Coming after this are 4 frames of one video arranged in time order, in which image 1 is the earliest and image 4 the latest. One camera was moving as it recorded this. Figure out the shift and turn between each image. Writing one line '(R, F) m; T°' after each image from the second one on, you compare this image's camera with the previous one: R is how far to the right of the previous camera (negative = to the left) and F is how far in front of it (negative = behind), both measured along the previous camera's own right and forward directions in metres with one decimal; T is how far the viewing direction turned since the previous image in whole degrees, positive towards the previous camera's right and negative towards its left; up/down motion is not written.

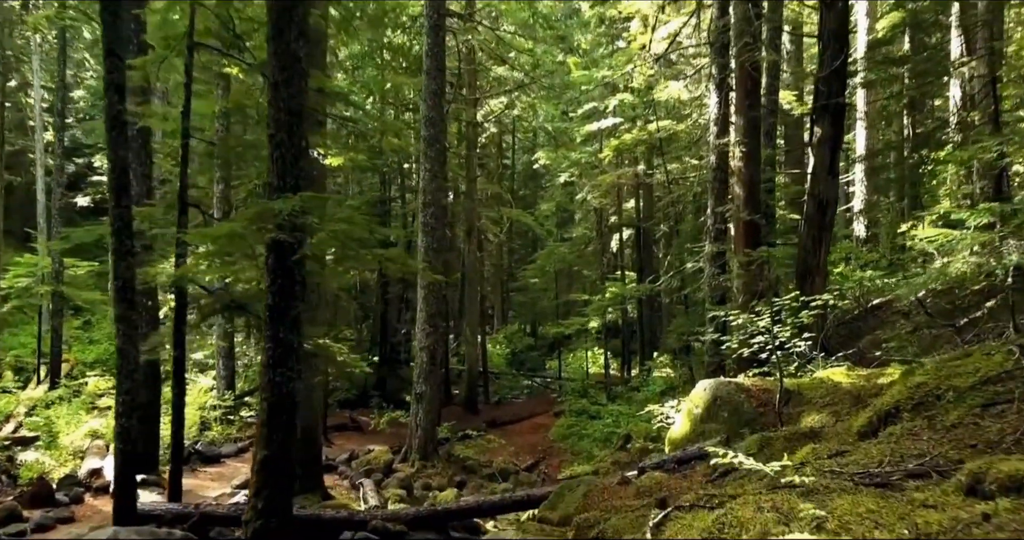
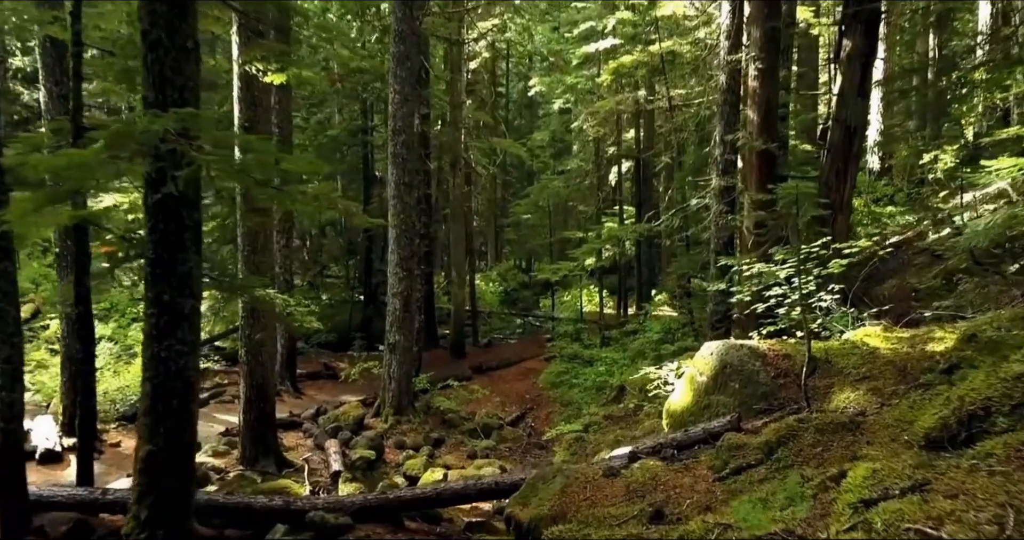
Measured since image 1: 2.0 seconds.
(+0.3, +1.3) m; 0°
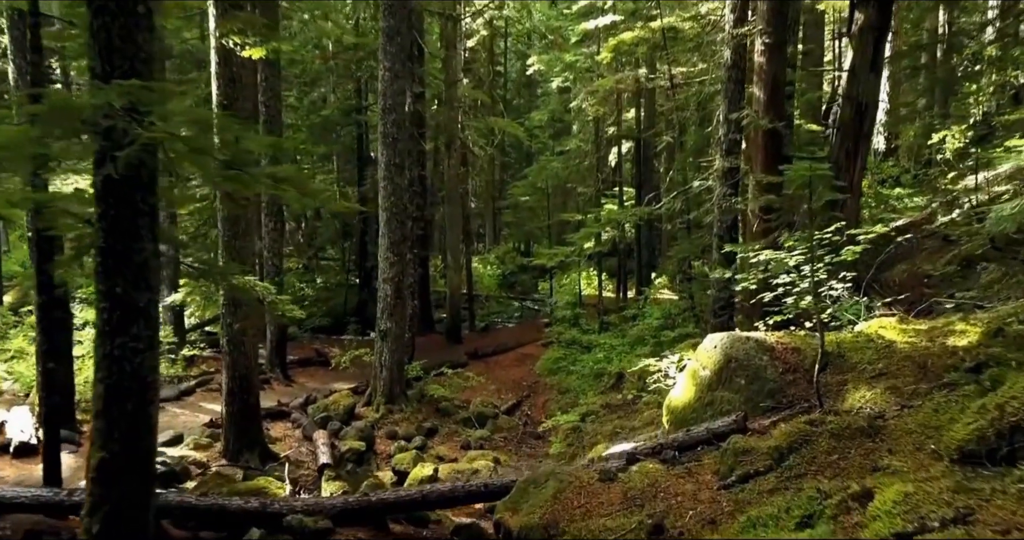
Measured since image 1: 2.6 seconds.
(+0.1, +0.4) m; 0°
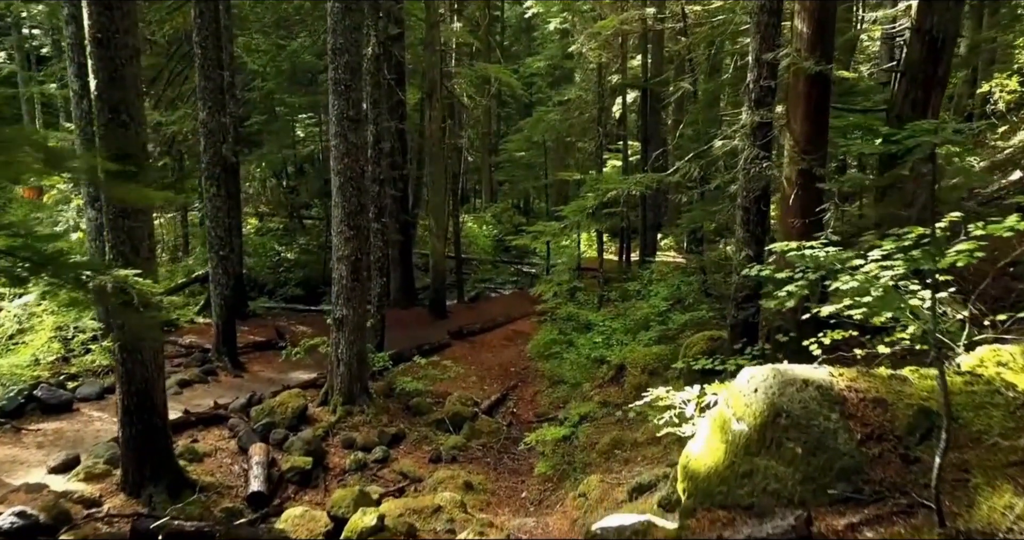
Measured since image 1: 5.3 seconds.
(+0.3, +1.8) m; 0°
